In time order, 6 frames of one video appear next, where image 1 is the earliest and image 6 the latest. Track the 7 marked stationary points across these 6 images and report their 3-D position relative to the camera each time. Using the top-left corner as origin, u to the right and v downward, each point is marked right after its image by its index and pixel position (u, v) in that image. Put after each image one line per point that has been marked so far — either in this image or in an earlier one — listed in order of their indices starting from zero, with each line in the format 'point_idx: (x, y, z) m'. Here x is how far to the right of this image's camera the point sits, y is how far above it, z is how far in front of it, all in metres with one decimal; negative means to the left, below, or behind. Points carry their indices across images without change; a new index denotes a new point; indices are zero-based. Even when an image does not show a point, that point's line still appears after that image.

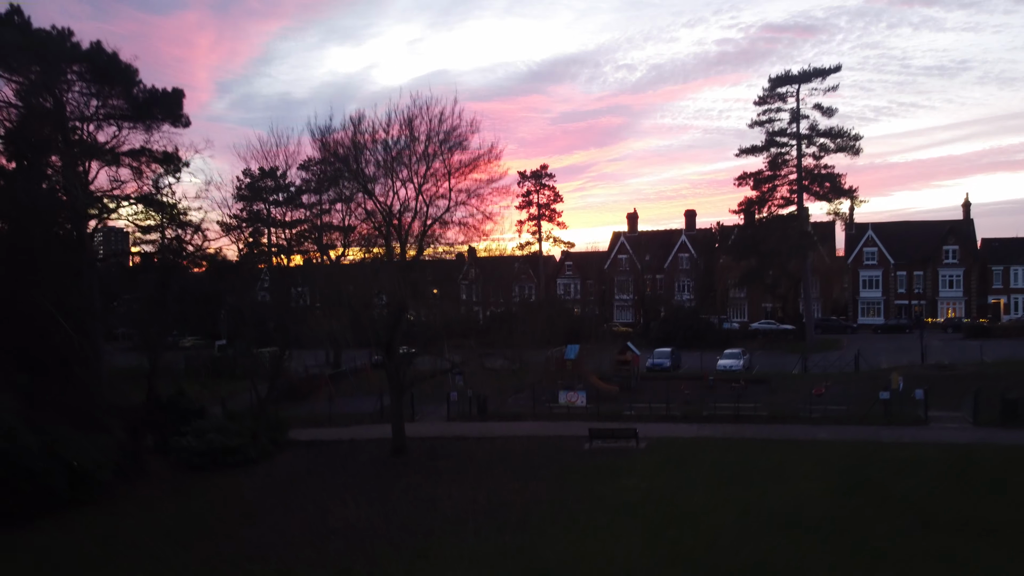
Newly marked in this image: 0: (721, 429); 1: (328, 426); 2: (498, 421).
0: (+4.1, -2.8, +13.9) m
1: (-4.2, -3.2, +16.2) m
2: (-0.3, -3.0, +15.6) m
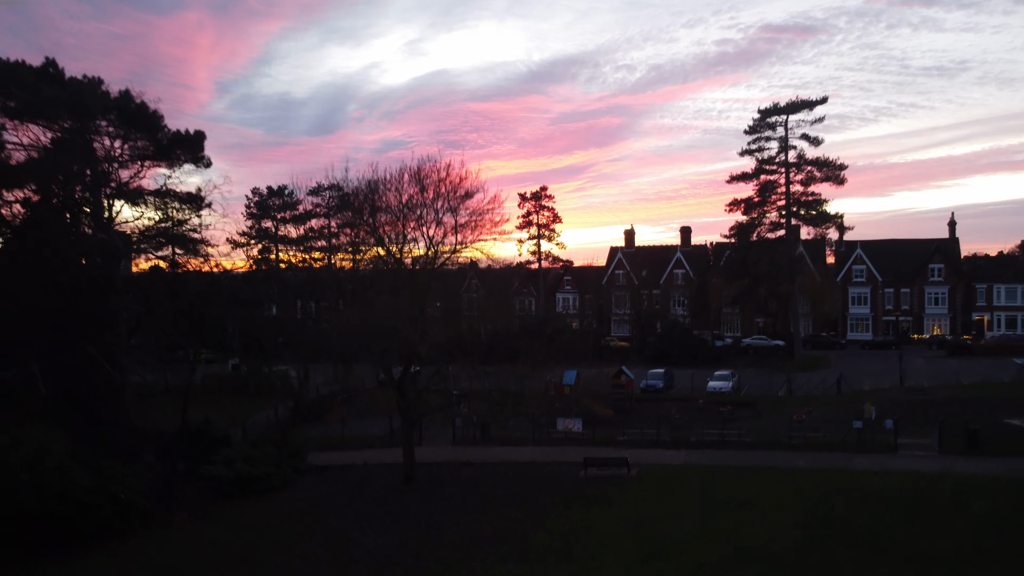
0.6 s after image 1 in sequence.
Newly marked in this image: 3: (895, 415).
0: (+4.1, -3.6, +15.1) m
1: (-4.1, -4.0, +17.3) m
2: (-0.3, -3.8, +16.8) m
3: (+9.1, -3.0, +16.7) m
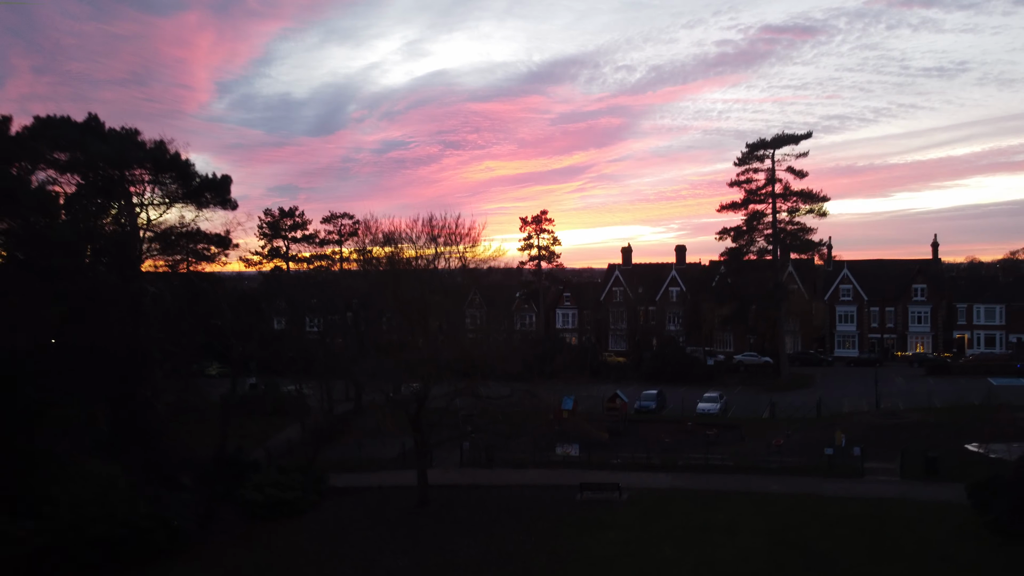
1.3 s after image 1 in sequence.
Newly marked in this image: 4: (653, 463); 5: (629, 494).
0: (+4.2, -4.5, +16.6) m
1: (-4.1, -4.9, +18.9) m
2: (-0.2, -4.7, +18.3) m
3: (+9.1, -3.9, +18.3) m
4: (+3.6, -4.4, +17.8) m
5: (+2.6, -4.6, +15.8) m
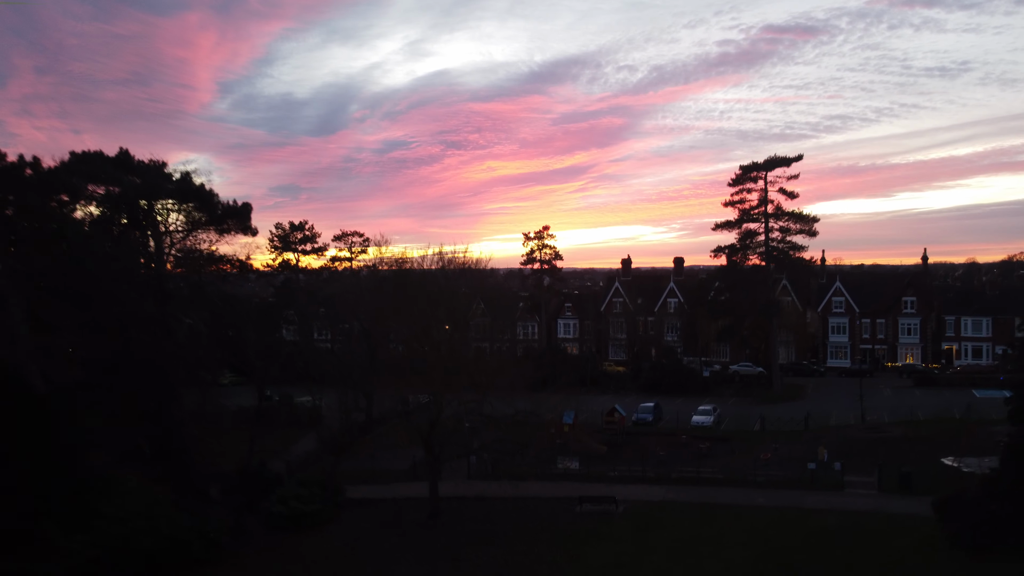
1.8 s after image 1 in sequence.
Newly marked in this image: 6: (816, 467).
0: (+4.3, -5.2, +17.9) m
1: (-3.9, -5.6, +20.1) m
2: (-0.1, -5.4, +19.6) m
3: (+9.2, -4.6, +19.5) m
4: (+3.7, -5.1, +19.0) m
5: (+2.7, -5.2, +17.0) m
6: (+7.7, -4.6, +18.0) m
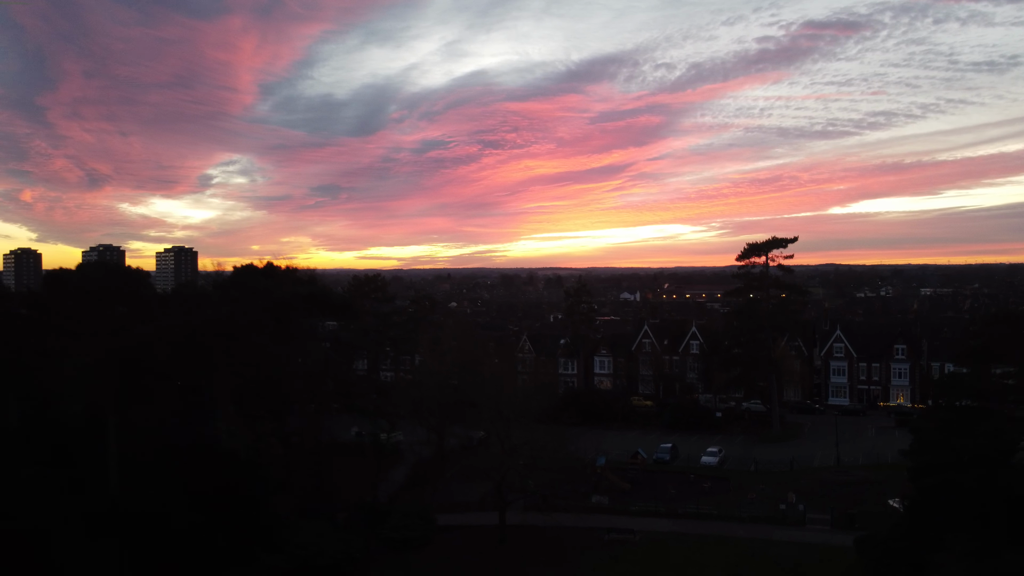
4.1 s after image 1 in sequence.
0: (+5.9, -8.1, +24.1) m
1: (-2.2, -8.5, +26.8) m
2: (+1.6, -8.3, +26.0) m
3: (+10.9, -7.5, +25.4) m
4: (+5.3, -8.0, +25.3) m
5: (+4.2, -8.2, +23.3) m
6: (+9.3, -7.5, +24.0) m
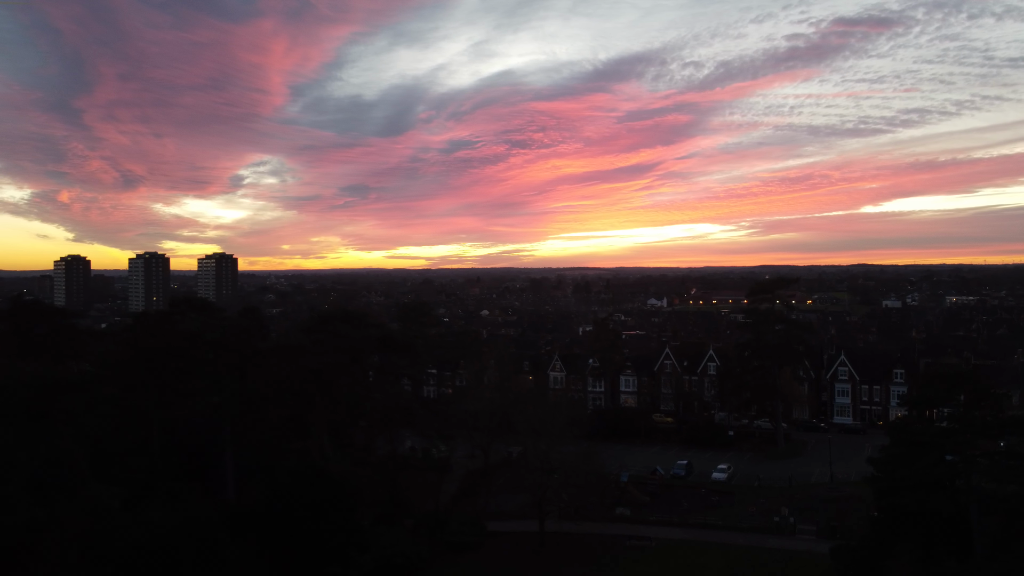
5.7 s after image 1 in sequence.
0: (+7.5, -10.0, +28.9) m
1: (-0.6, -10.5, +31.9) m
2: (+3.2, -10.2, +31.0) m
3: (+12.5, -9.4, +30.0) m
4: (+6.9, -10.0, +30.1) m
5: (+5.8, -10.1, +28.2) m
6: (+10.9, -9.4, +28.7) m
